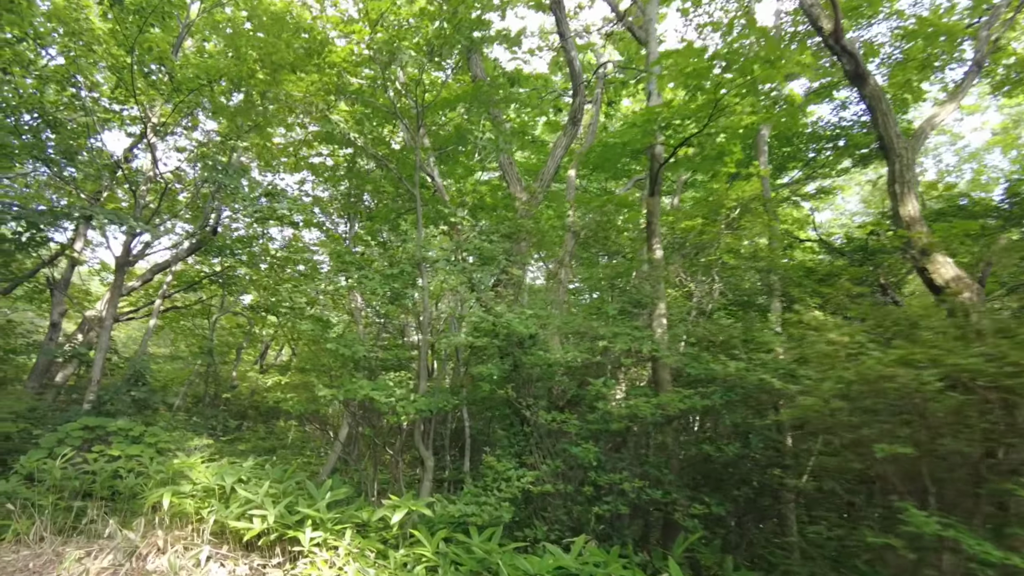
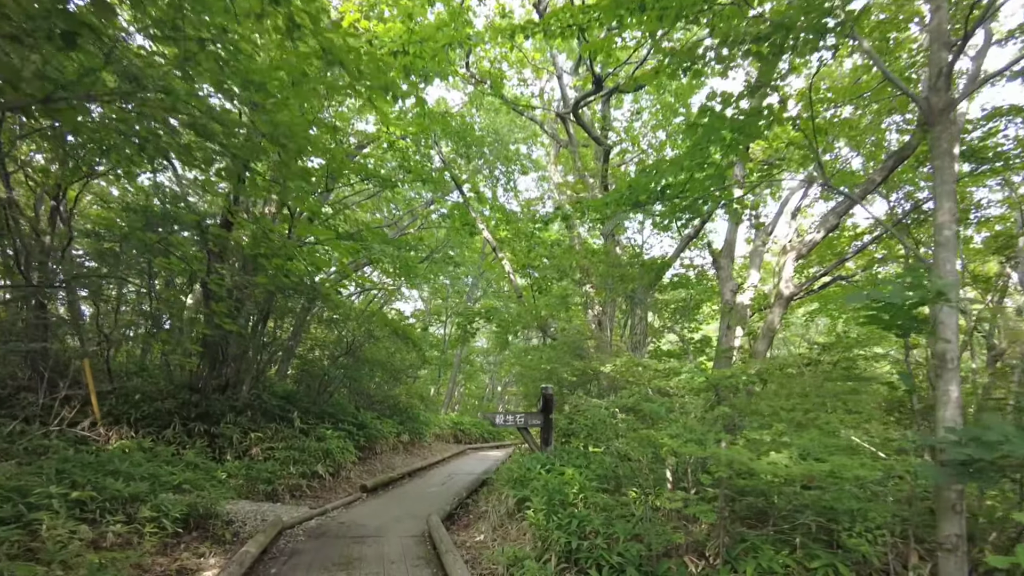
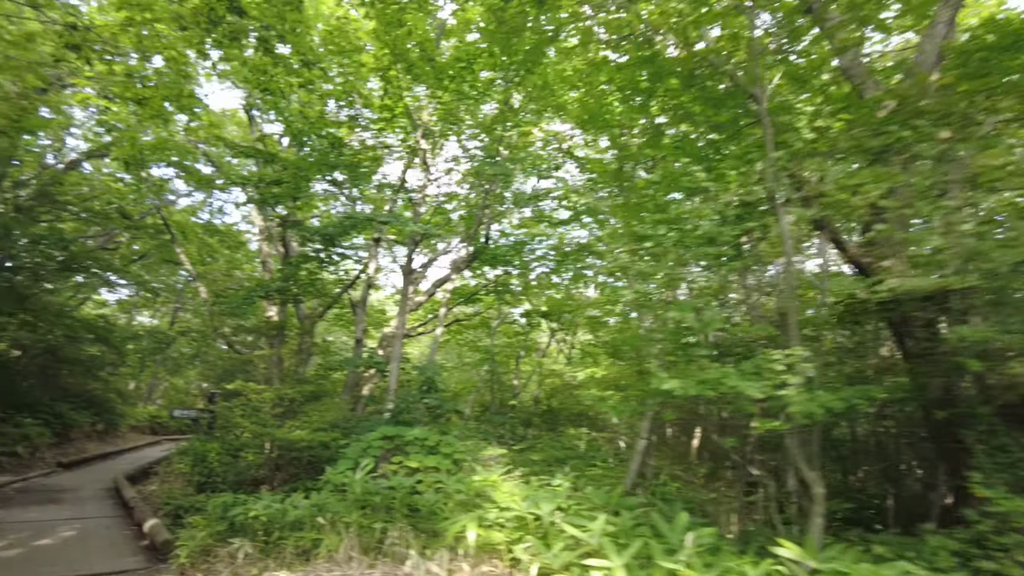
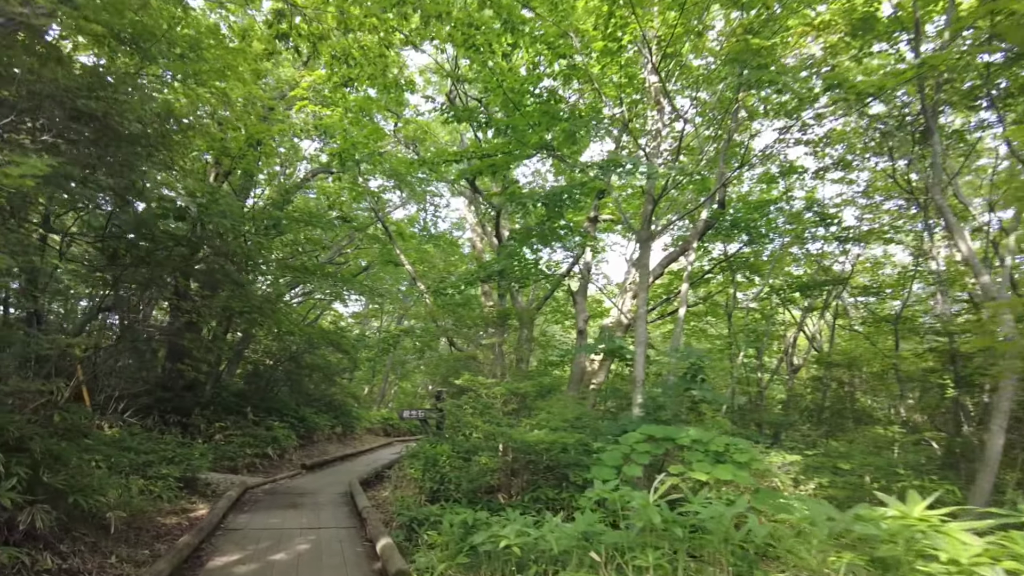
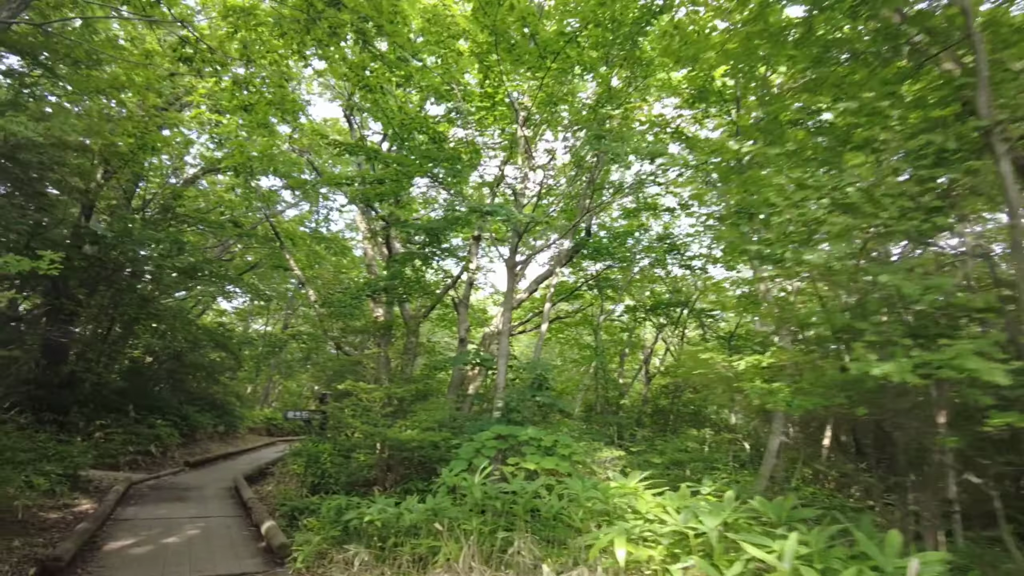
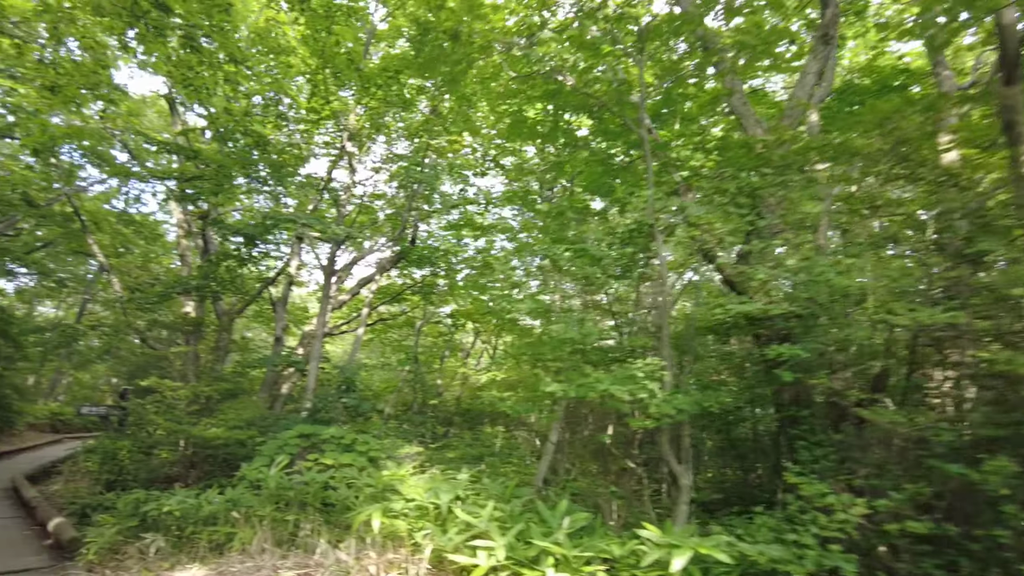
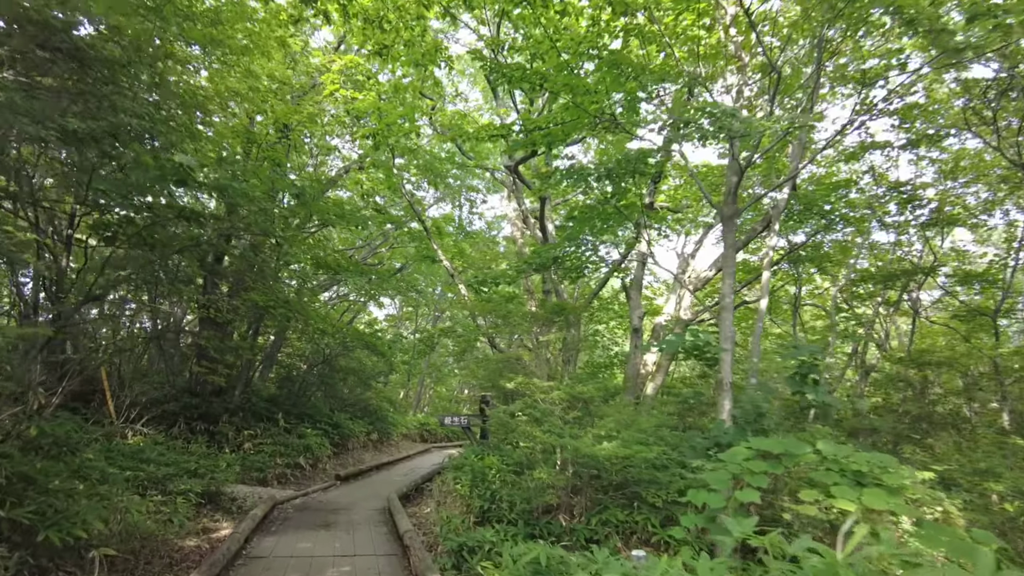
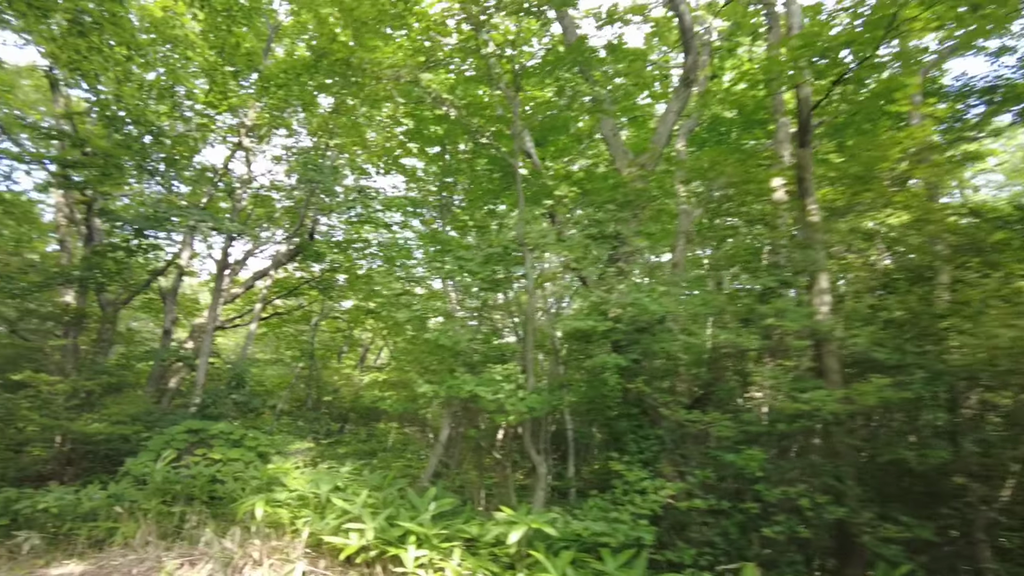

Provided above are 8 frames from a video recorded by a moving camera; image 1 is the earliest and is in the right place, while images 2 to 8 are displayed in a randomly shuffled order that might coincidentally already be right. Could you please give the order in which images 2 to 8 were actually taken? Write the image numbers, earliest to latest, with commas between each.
8, 6, 3, 5, 4, 7, 2
